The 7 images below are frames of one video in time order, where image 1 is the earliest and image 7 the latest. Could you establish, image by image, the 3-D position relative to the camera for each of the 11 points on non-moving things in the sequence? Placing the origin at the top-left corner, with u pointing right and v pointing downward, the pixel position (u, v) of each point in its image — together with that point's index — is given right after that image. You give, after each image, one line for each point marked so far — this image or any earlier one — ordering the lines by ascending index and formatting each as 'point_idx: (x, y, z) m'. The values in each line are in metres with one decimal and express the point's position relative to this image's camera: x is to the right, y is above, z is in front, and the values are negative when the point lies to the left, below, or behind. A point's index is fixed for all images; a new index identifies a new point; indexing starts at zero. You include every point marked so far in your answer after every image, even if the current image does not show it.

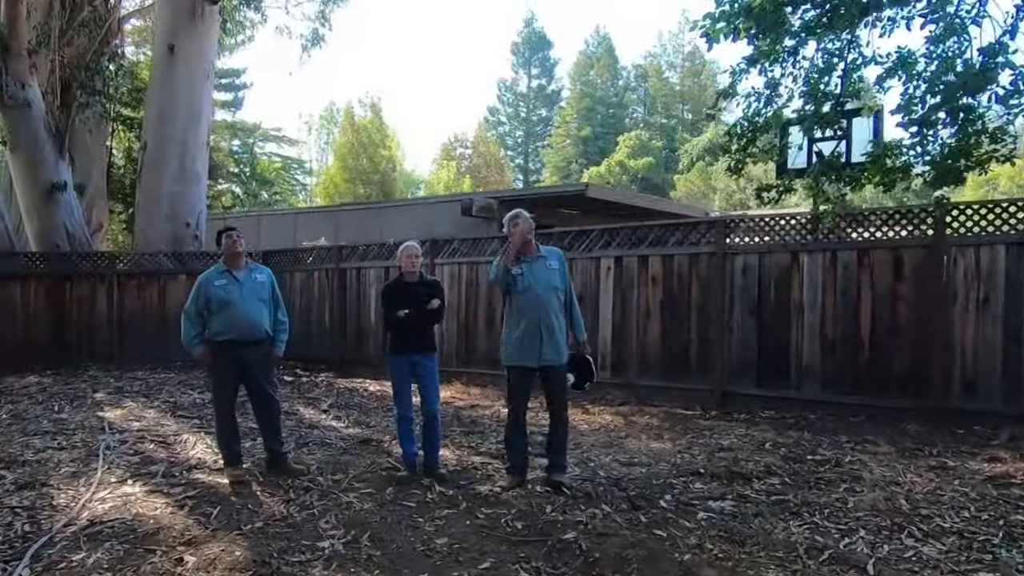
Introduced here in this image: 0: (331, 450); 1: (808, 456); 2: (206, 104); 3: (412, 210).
0: (-1.5, -1.3, +6.1) m
1: (+2.2, -1.3, +5.6) m
2: (-4.9, +2.9, +12.1) m
3: (-1.6, +1.3, +12.4) m
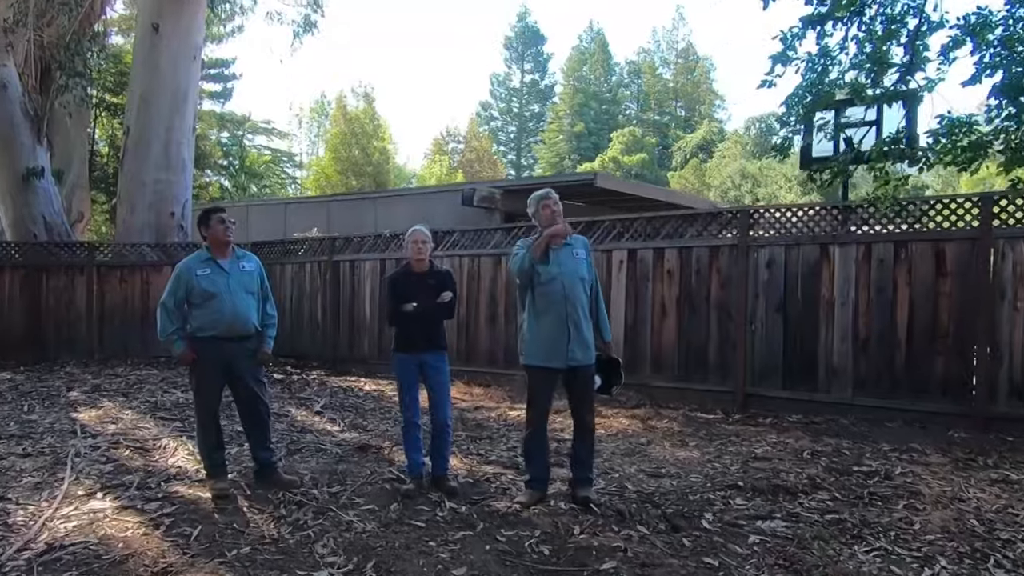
0: (-1.4, -1.2, +5.6) m
1: (+2.3, -1.2, +5.1) m
2: (-4.8, +3.0, +11.5) m
3: (-1.6, +1.4, +11.8) m
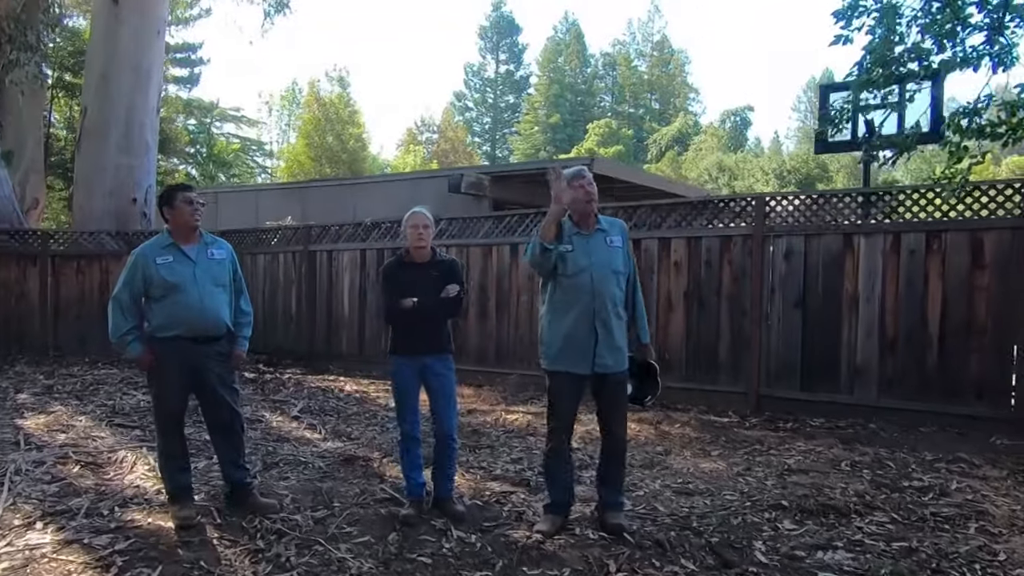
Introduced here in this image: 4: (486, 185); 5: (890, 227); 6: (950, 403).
0: (-1.3, -1.2, +4.9) m
1: (+2.4, -1.2, +4.6) m
2: (-5.0, +3.1, +10.7) m
3: (-1.8, +1.5, +11.1) m
4: (-0.3, +1.3, +9.9) m
5: (+3.2, +0.5, +6.4) m
6: (+3.5, -0.9, +6.1) m
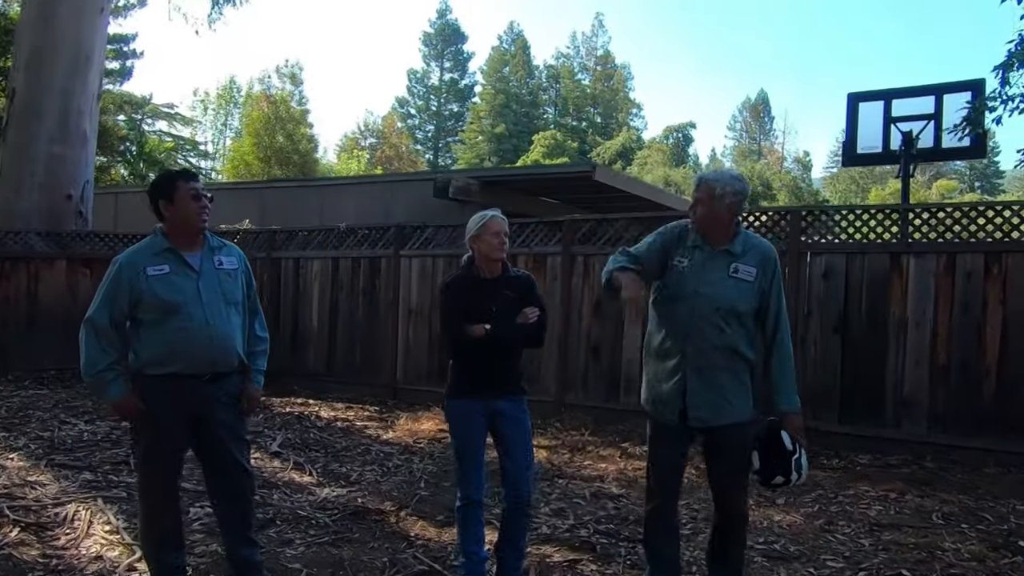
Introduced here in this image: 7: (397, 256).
0: (-1.0, -1.3, +4.0) m
1: (+2.7, -1.3, +4.0) m
2: (-5.1, +3.0, +9.5) m
3: (-2.0, +1.3, +10.1) m
4: (-0.5, +1.2, +9.1) m
5: (+3.3, +0.3, +5.9) m
6: (+3.7, -1.1, +5.6) m
7: (-1.3, +0.4, +8.5) m
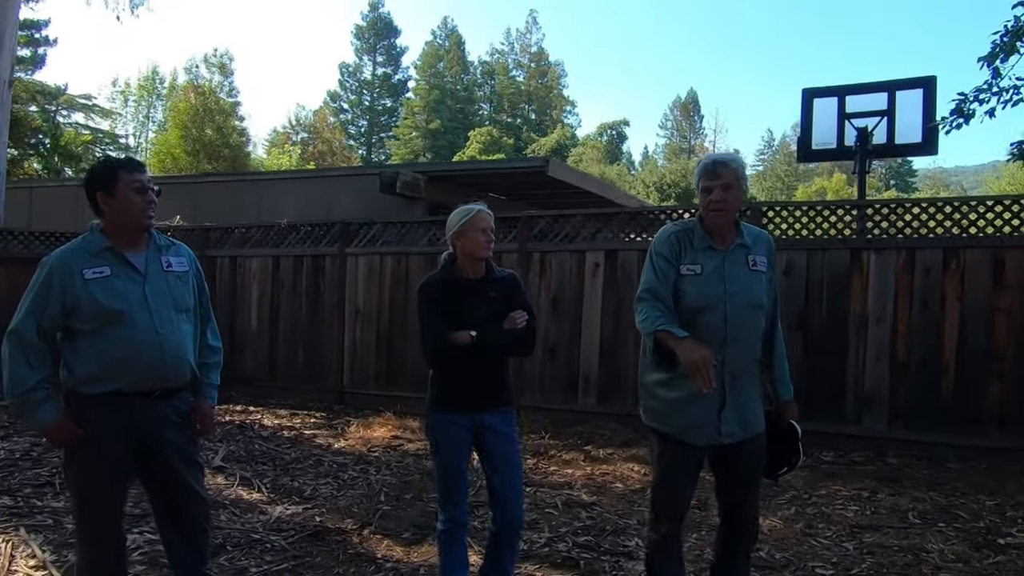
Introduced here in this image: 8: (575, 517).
0: (-1.2, -1.3, +3.6) m
1: (+2.5, -1.3, +4.0) m
2: (-5.7, +3.0, +8.7) m
3: (-2.7, +1.3, +9.7) m
4: (-1.0, +1.2, +8.7) m
5: (+3.0, +0.4, +5.9) m
6: (+3.4, -1.1, +5.6) m
7: (-1.8, +0.4, +8.1) m
8: (+0.4, -1.3, +4.3) m
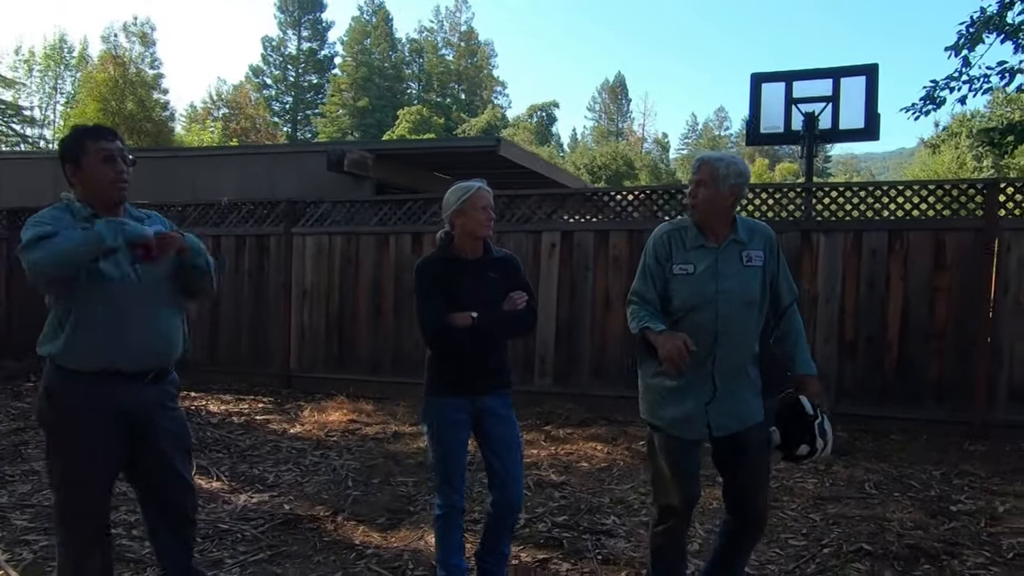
0: (-1.2, -1.2, +3.5) m
1: (+2.4, -1.2, +4.2) m
2: (-6.3, +3.2, +8.0) m
3: (-3.3, +1.6, +9.3) m
4: (-1.6, +1.4, +8.5) m
5: (+2.7, +0.5, +6.1) m
6: (+3.1, -0.9, +5.9) m
7: (-2.3, +0.6, +7.8) m
8: (+0.2, -1.2, +4.3) m
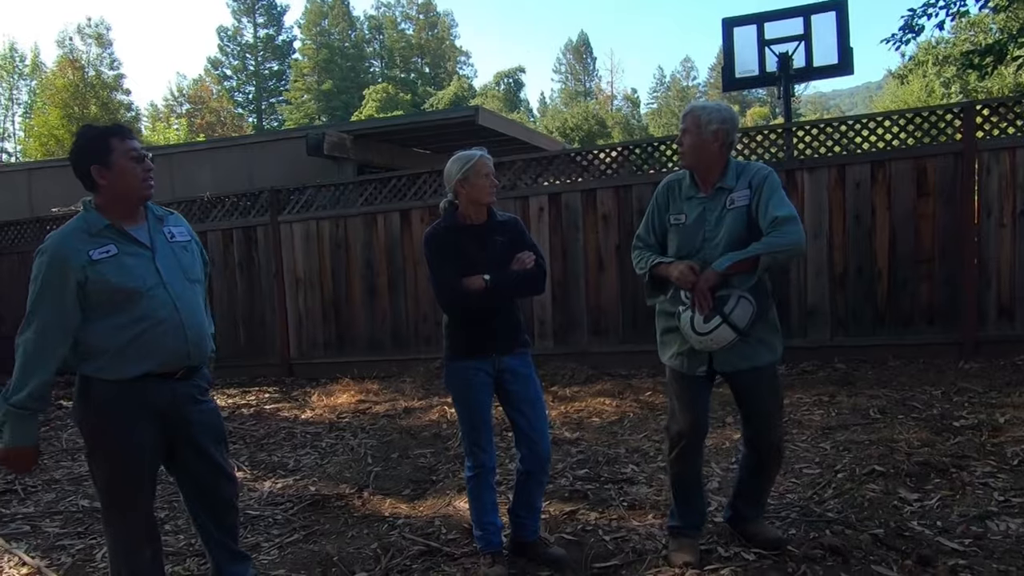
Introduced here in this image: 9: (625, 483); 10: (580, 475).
0: (-1.1, -1.1, +3.6) m
1: (+2.5, -0.8, +4.3) m
2: (-6.7, +2.9, +7.8) m
3: (-3.6, +1.6, +9.2) m
4: (-1.8, +1.6, +8.5) m
5: (+2.6, +1.0, +6.2) m
6: (+3.1, -0.4, +6.1) m
7: (-2.4, +0.7, +7.8) m
8: (+0.3, -1.0, +4.4) m
9: (+0.6, -1.0, +3.8) m
10: (+0.4, -1.0, +4.0) m
